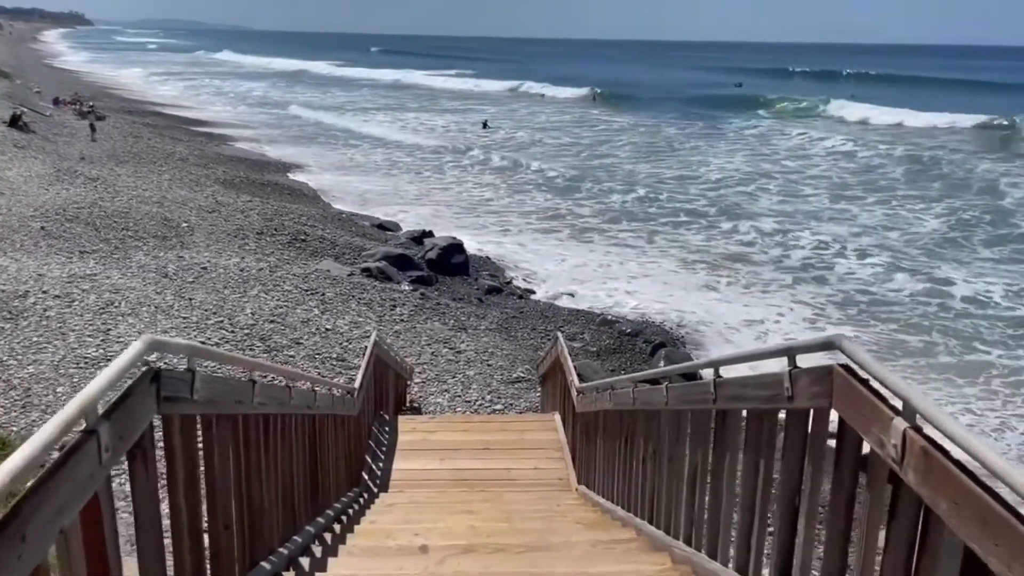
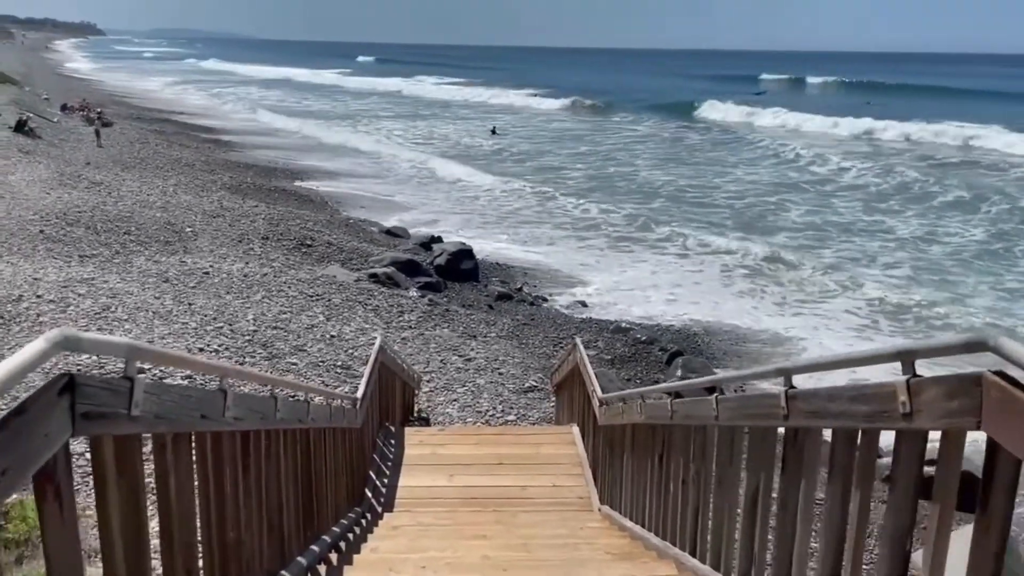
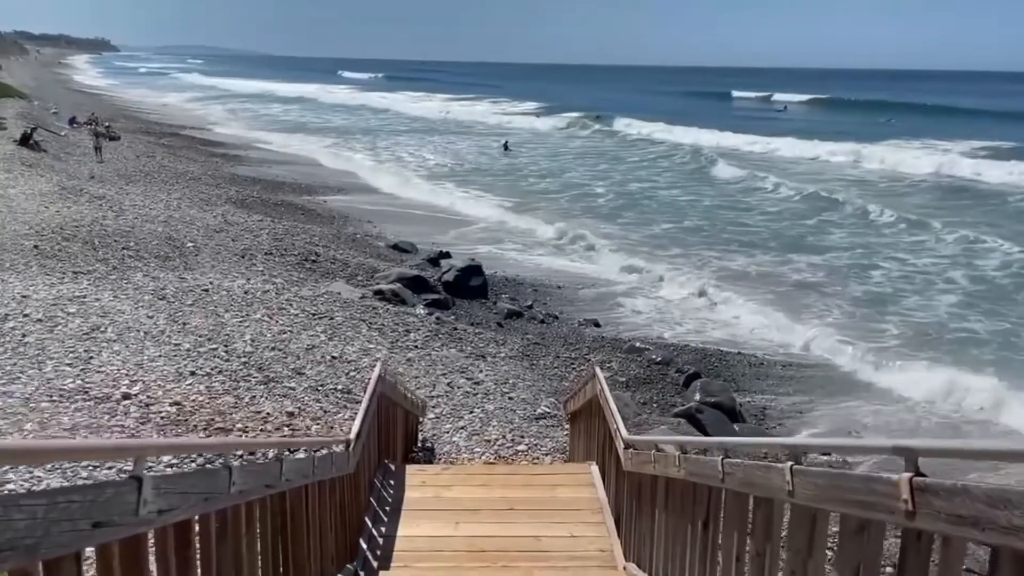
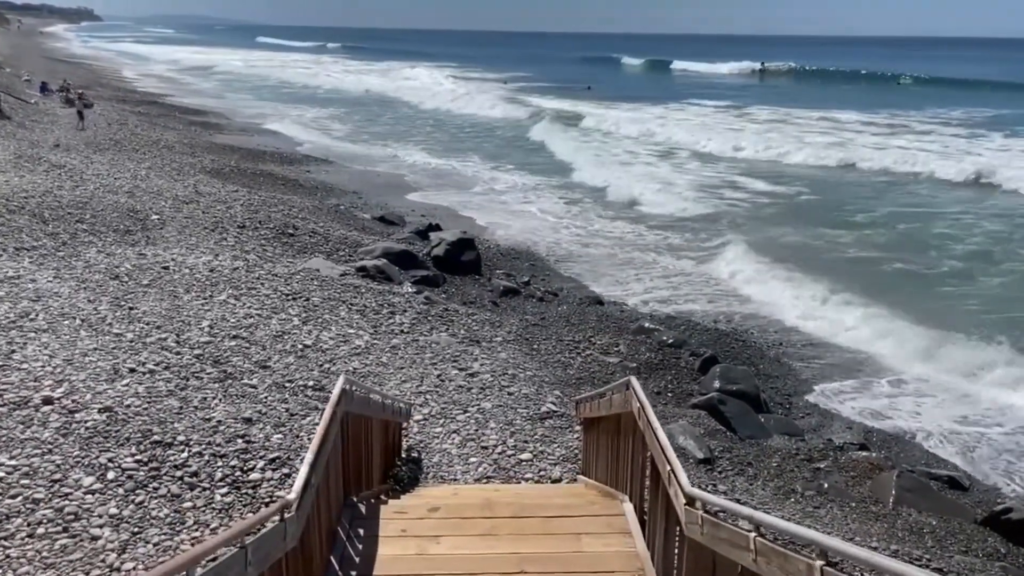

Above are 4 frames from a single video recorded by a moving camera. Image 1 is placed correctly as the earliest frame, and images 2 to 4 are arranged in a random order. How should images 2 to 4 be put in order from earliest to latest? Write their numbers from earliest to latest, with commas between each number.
2, 3, 4
